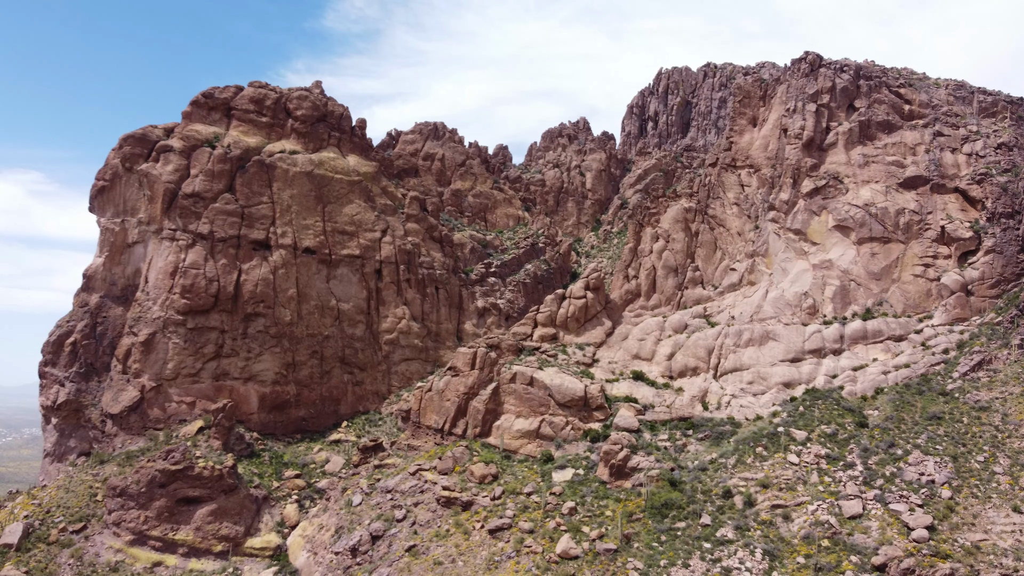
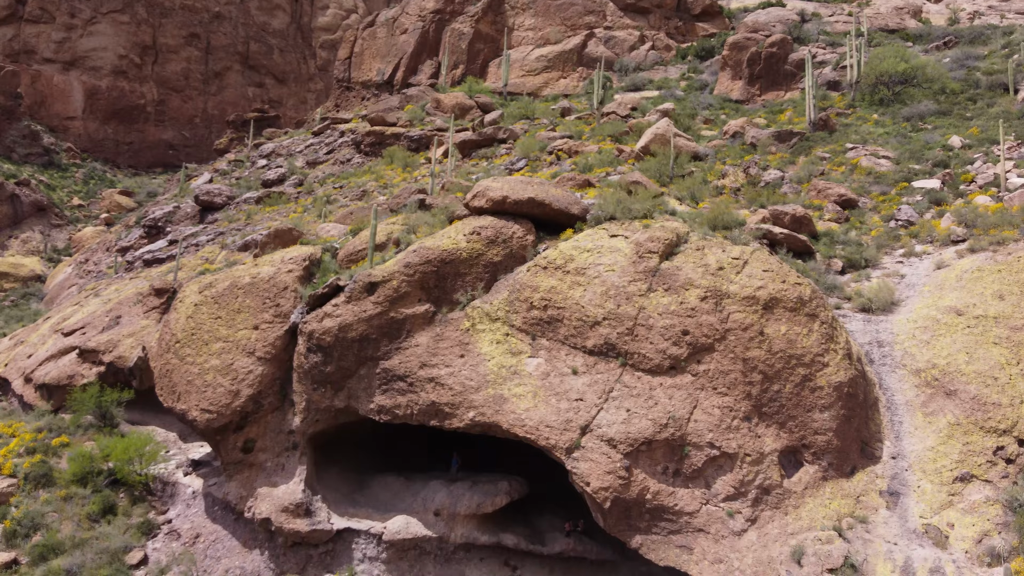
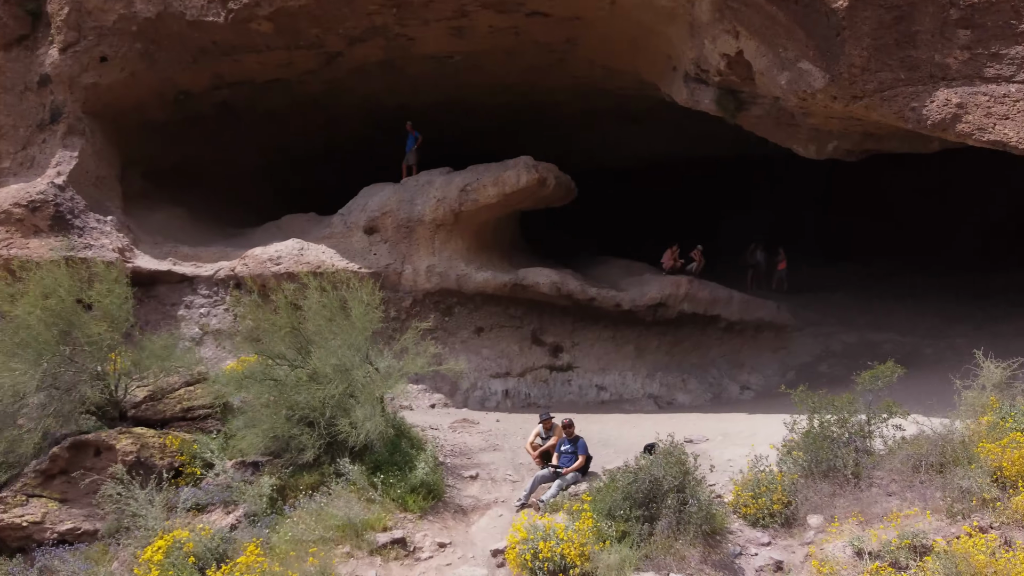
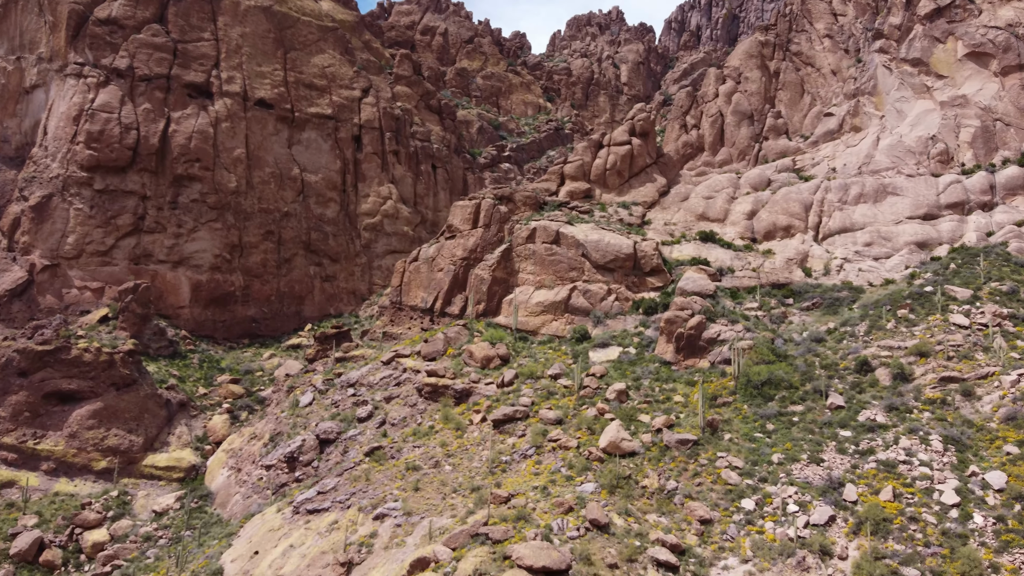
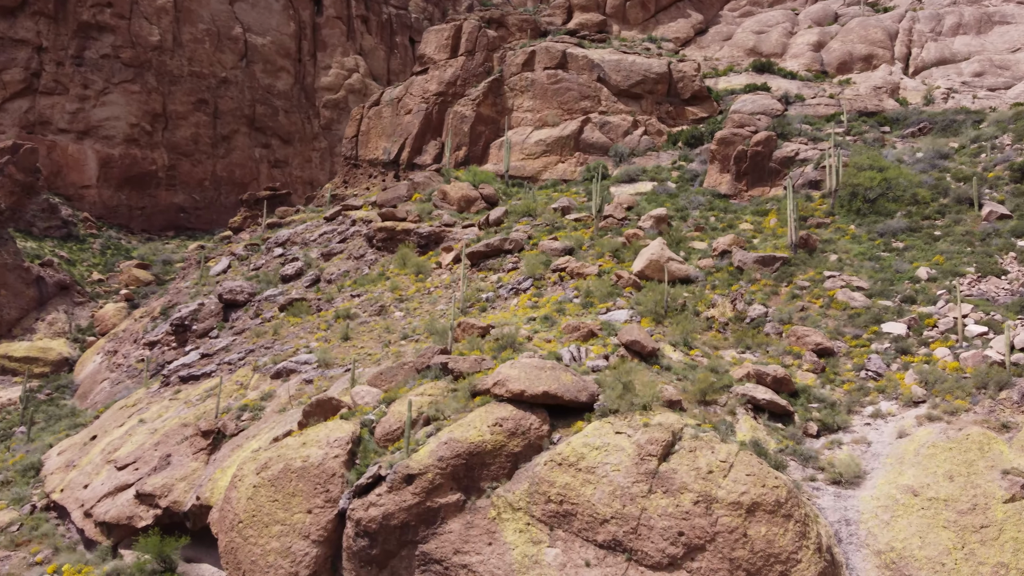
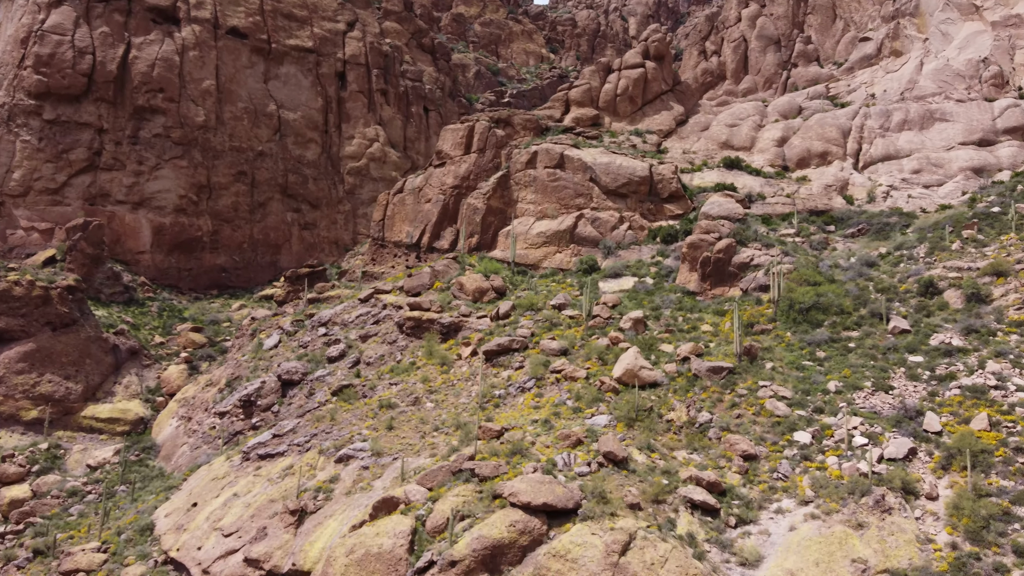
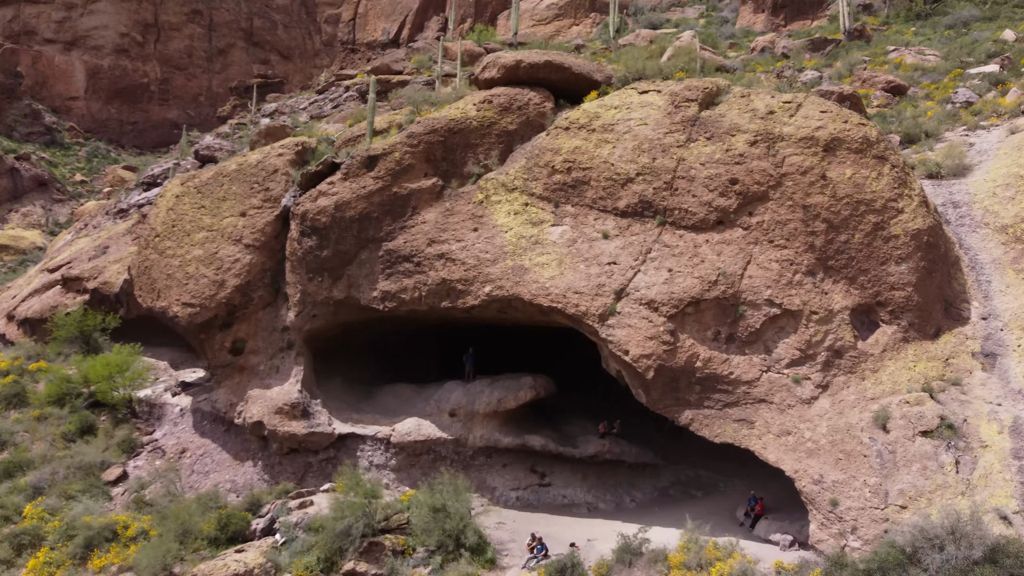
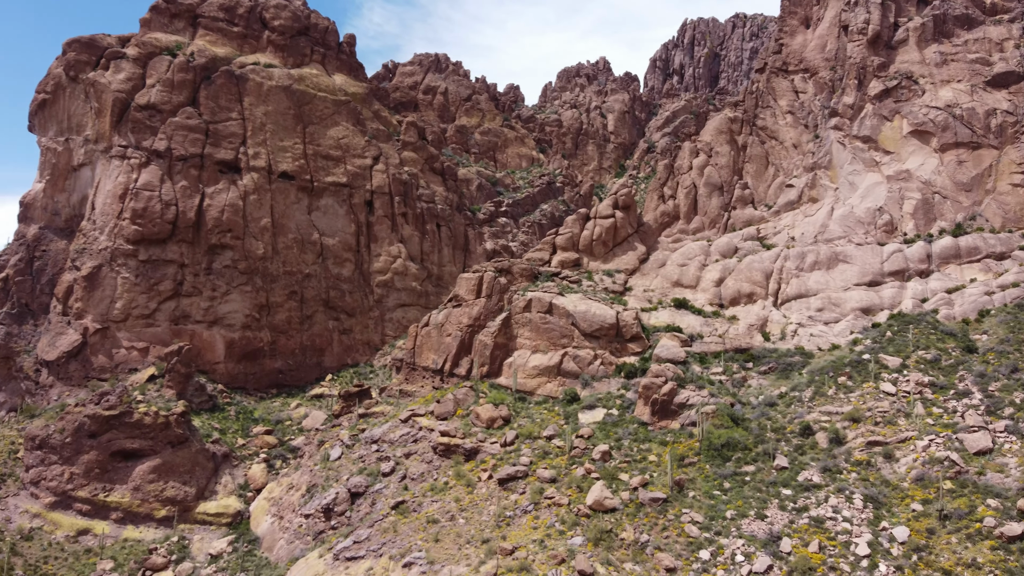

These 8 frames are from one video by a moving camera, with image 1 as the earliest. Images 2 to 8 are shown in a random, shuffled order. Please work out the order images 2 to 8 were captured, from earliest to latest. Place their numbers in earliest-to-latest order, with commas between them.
8, 4, 6, 5, 2, 7, 3
